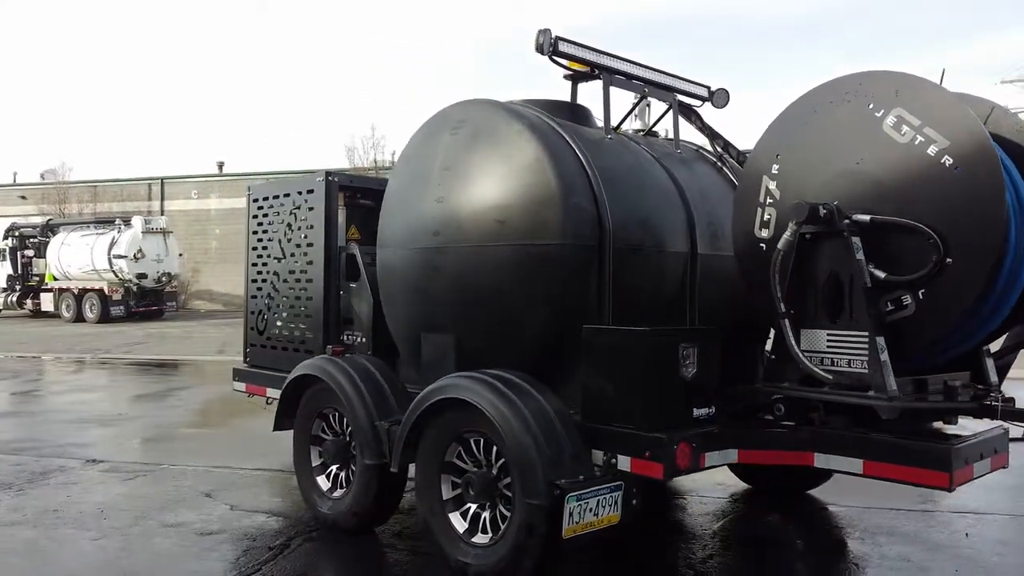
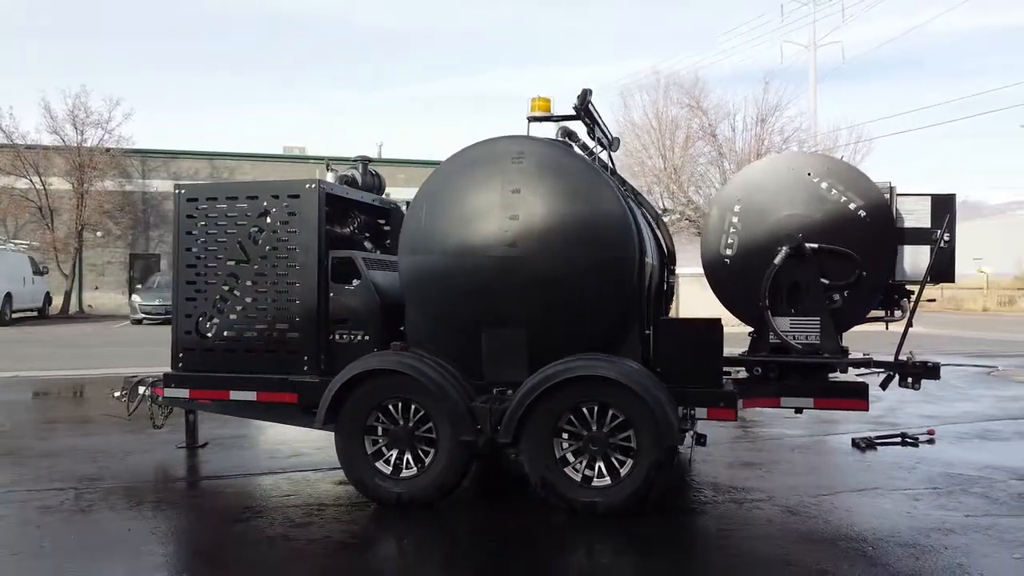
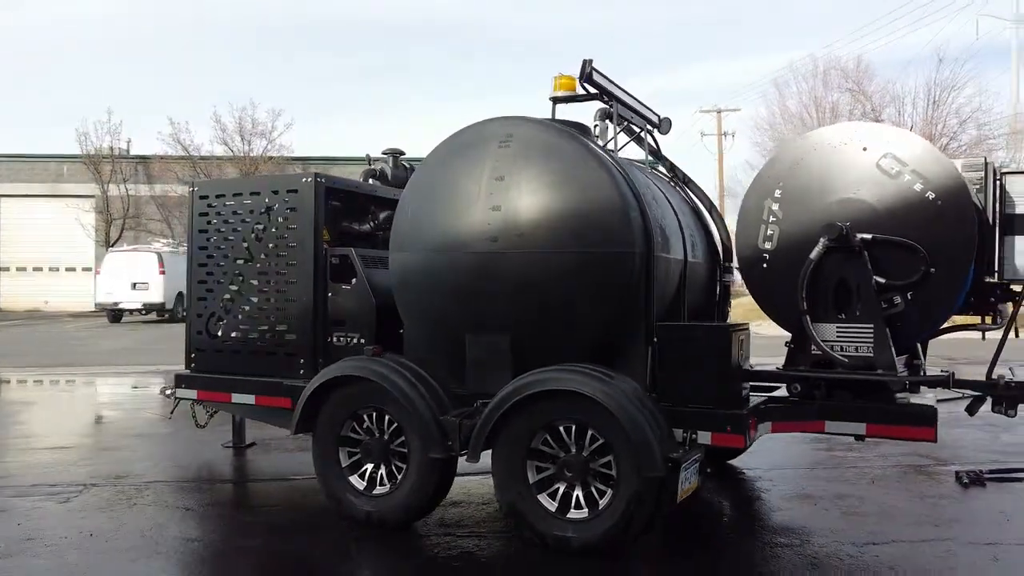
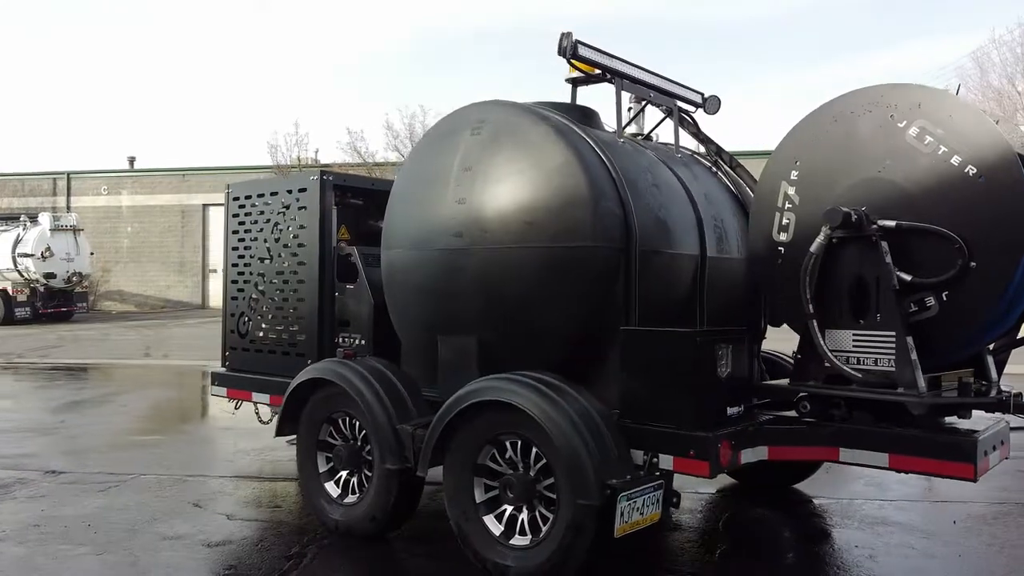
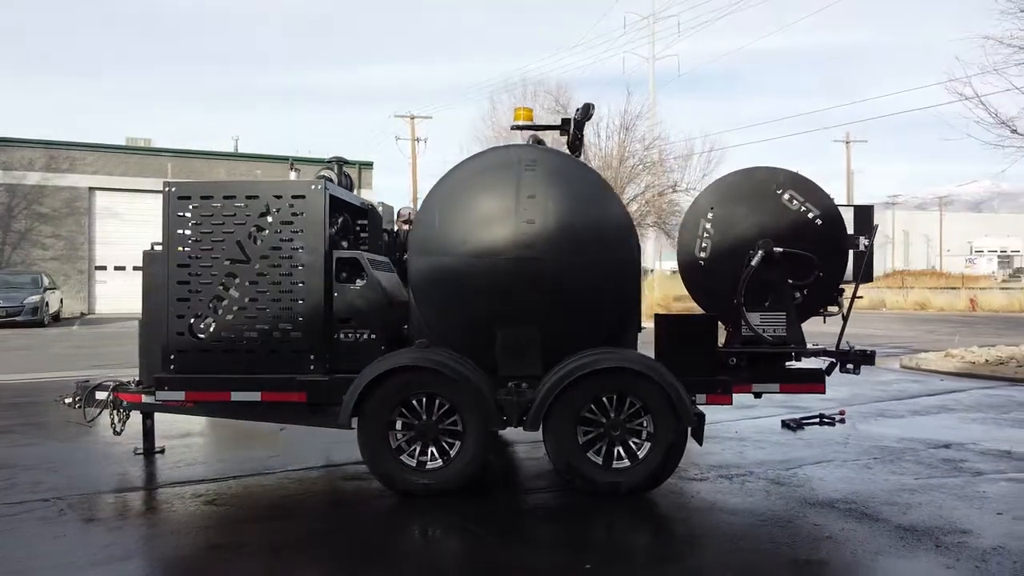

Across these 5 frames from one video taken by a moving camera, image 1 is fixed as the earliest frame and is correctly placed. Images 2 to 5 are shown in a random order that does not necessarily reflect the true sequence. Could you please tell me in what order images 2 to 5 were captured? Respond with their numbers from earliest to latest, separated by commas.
4, 3, 2, 5
